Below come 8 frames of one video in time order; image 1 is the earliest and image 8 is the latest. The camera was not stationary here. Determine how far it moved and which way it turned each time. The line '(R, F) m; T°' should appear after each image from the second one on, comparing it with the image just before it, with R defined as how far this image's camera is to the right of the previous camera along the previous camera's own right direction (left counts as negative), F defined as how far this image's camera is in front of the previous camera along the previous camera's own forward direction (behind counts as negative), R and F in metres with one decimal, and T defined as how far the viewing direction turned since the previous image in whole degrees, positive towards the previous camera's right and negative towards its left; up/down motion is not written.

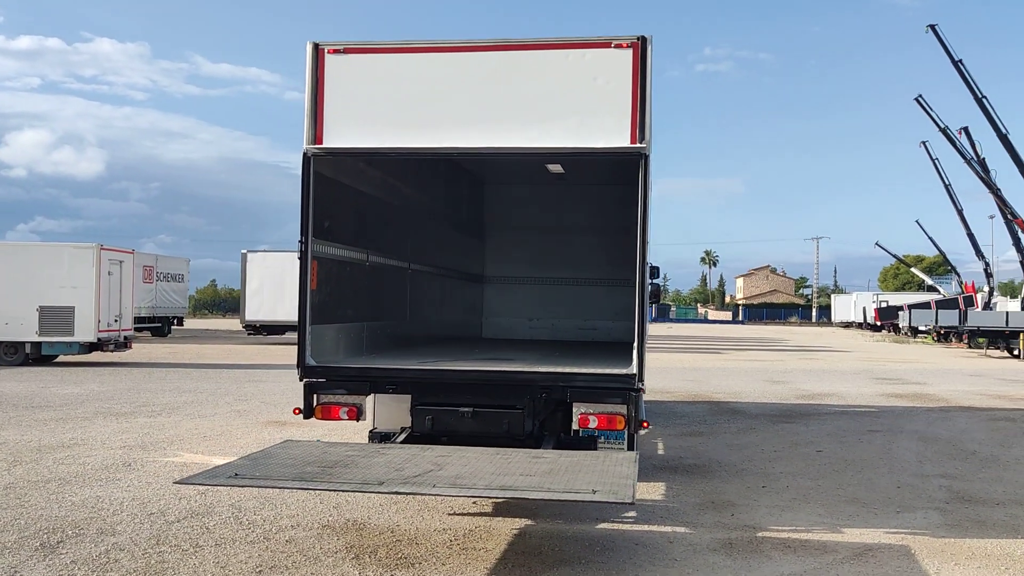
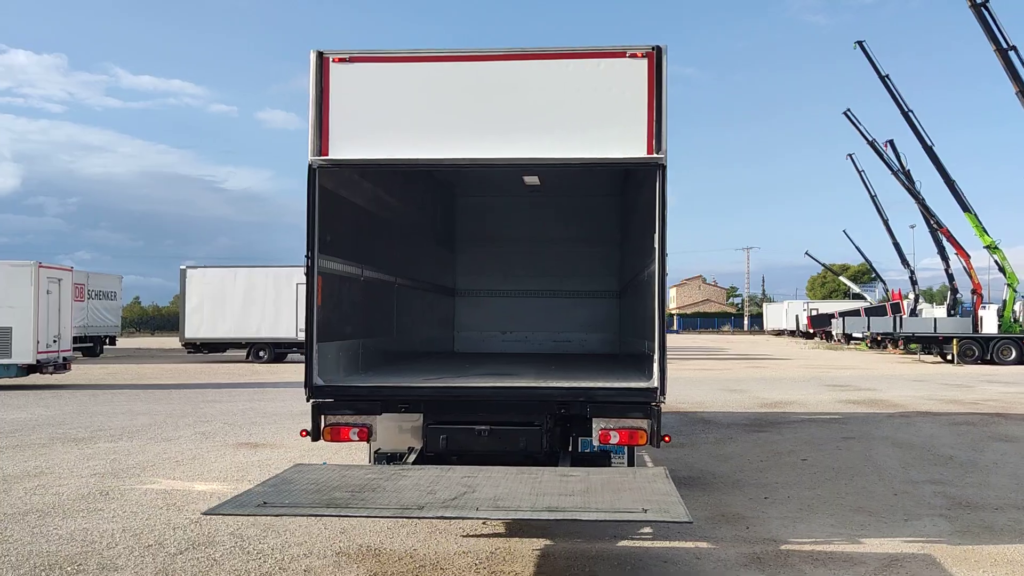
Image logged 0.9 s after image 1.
(-0.5, +0.2) m; +4°
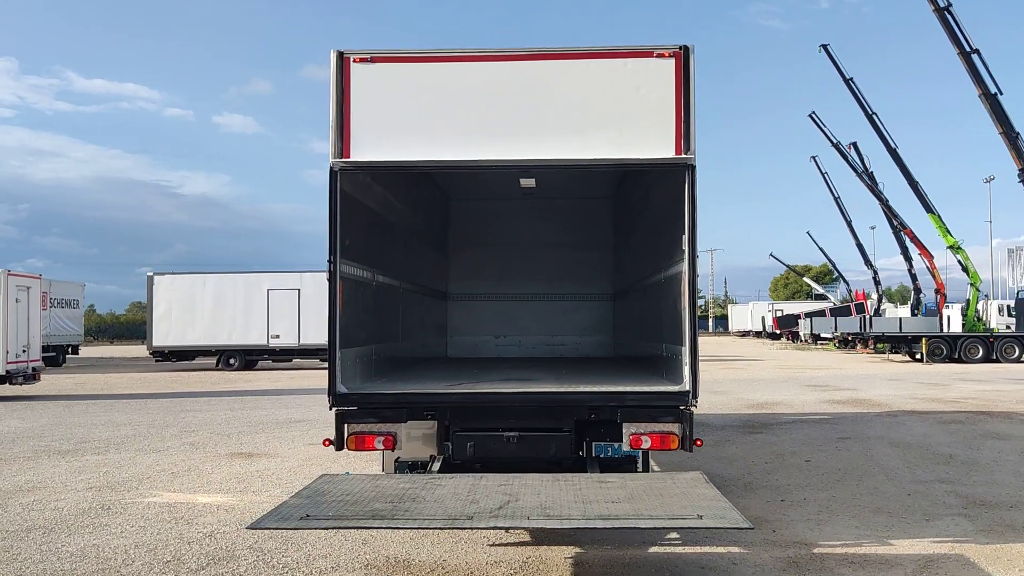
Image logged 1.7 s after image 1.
(-0.4, +0.1) m; +2°
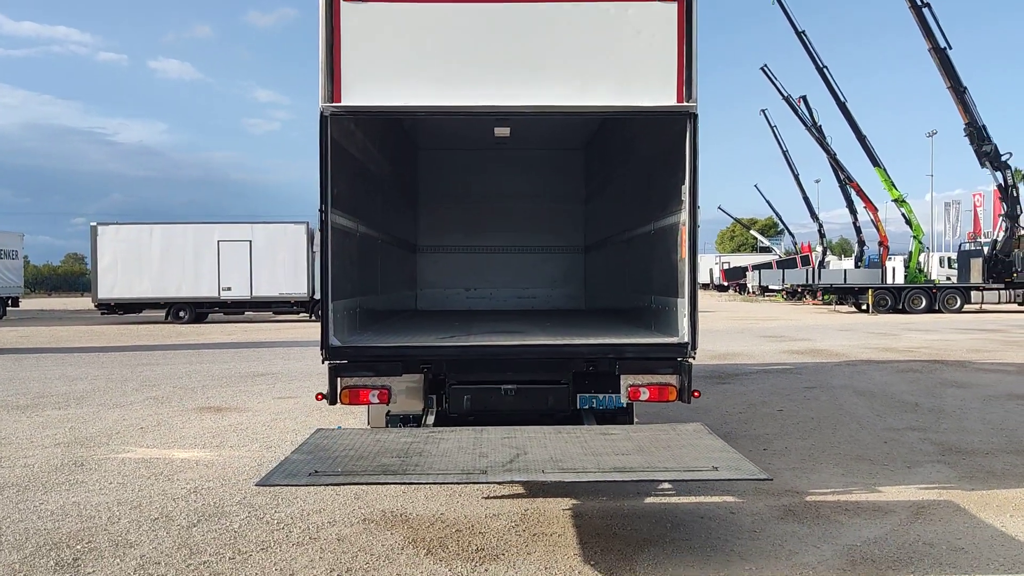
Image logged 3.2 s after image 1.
(-0.3, +0.1) m; +3°
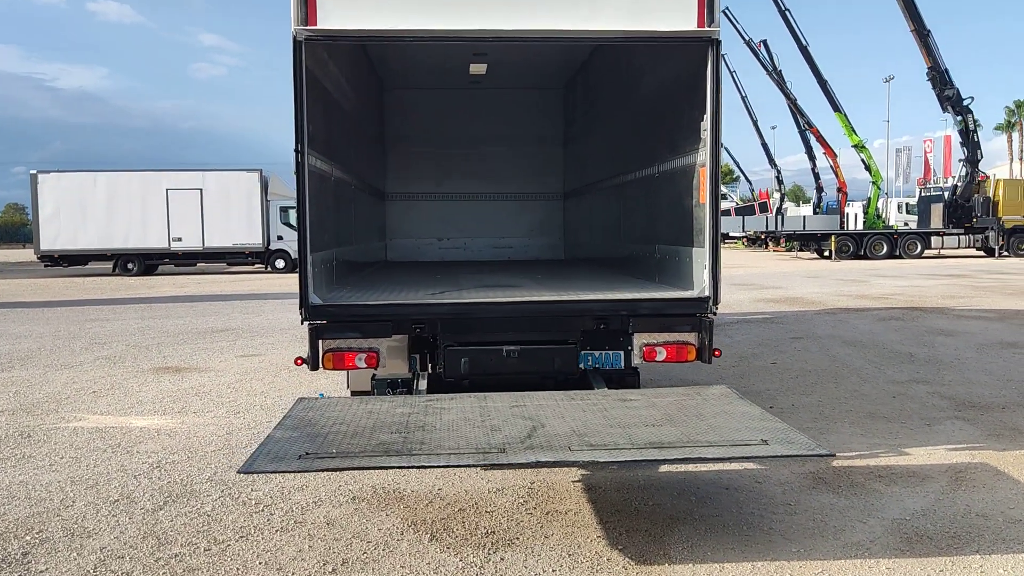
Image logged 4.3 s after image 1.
(-0.2, +0.6) m; +3°
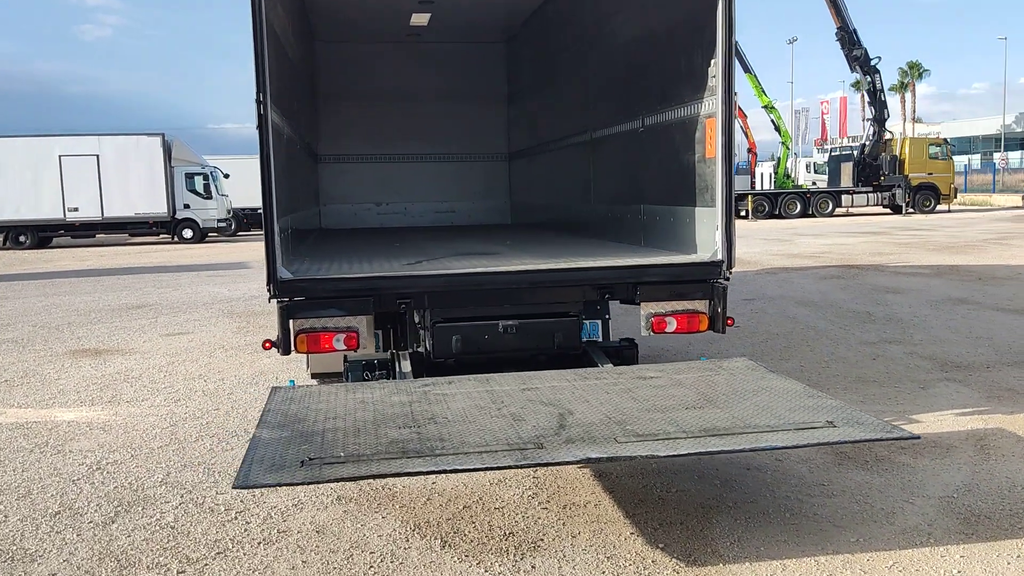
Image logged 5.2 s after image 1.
(-0.4, +0.5) m; +6°
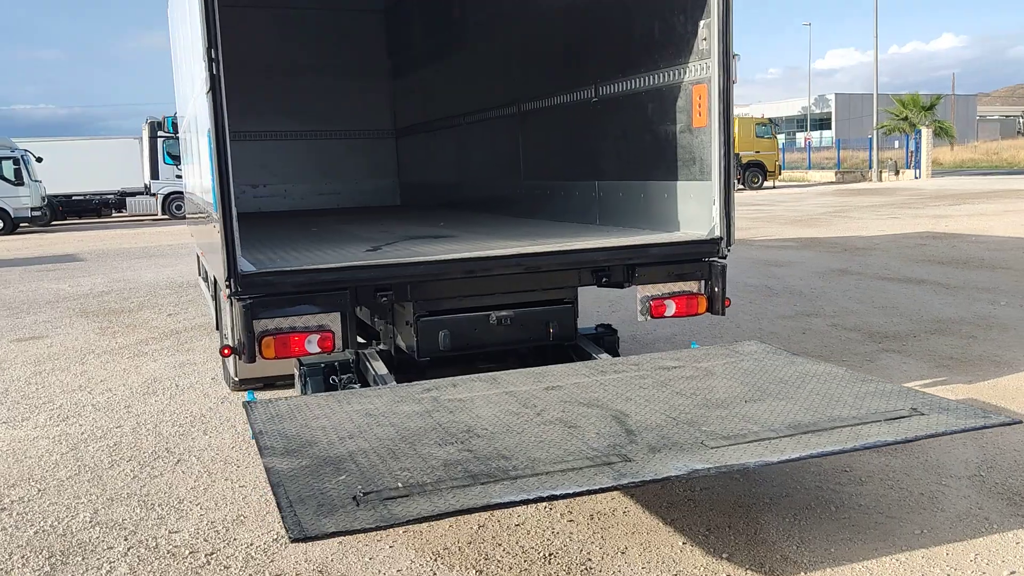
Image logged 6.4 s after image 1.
(-0.7, +0.5) m; +10°
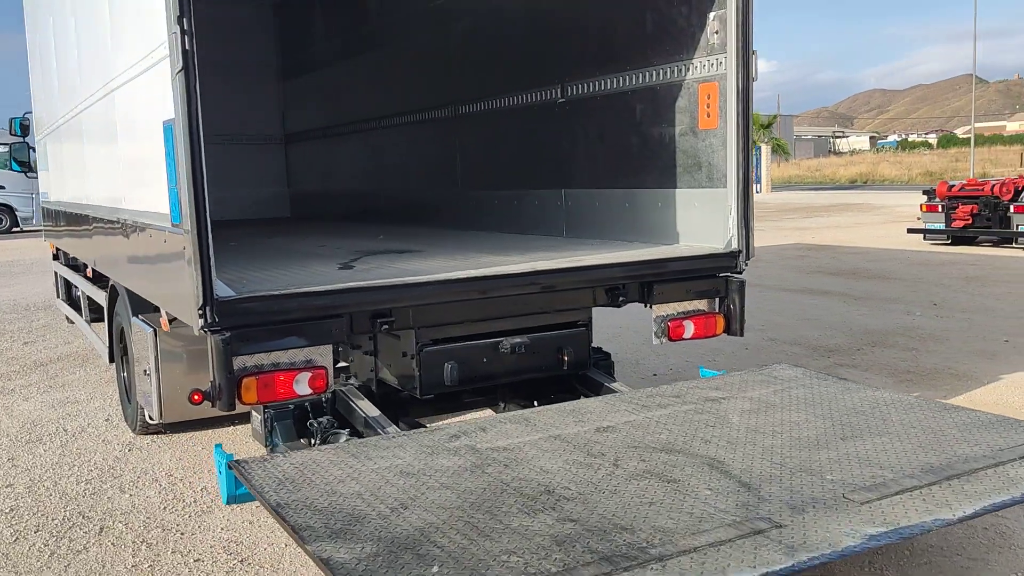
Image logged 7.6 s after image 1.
(-0.6, +0.6) m; +10°
